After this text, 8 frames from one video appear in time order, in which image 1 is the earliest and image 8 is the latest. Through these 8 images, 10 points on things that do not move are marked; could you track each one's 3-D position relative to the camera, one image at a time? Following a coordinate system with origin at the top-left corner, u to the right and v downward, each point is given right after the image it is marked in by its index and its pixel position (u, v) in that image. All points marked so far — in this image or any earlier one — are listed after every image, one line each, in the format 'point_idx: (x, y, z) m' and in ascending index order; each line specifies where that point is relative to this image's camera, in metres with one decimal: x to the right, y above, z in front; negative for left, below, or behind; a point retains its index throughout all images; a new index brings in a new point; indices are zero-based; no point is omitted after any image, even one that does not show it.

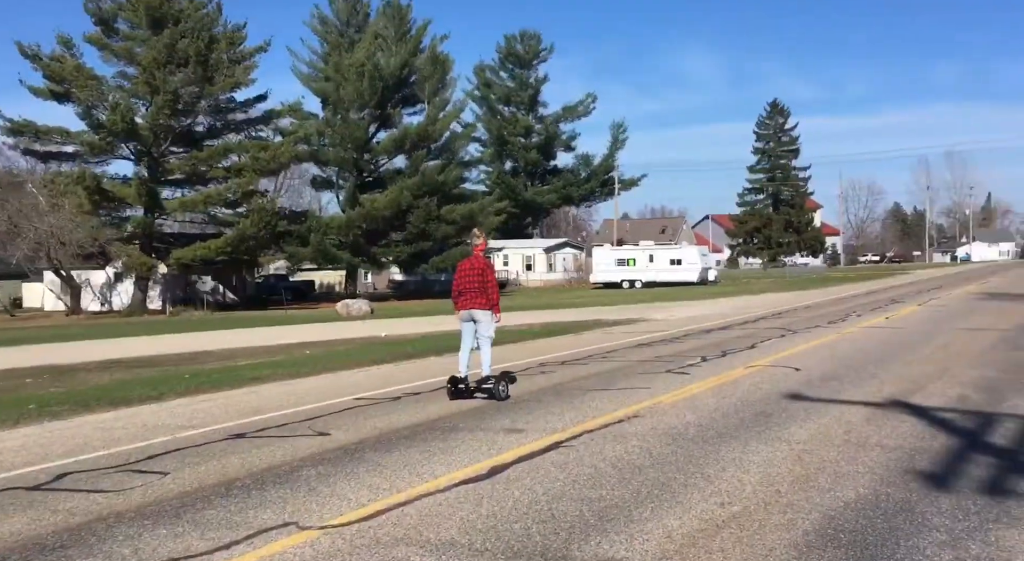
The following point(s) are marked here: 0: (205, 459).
0: (-1.9, -1.1, +6.0) m
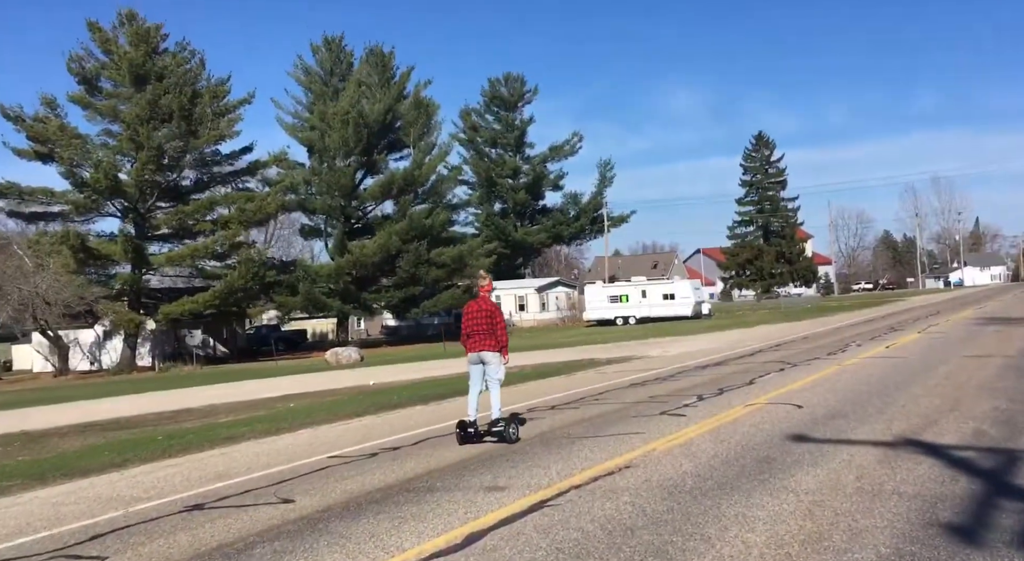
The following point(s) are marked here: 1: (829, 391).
0: (-2.0, -1.5, +5.4) m
1: (+4.0, -1.4, +12.0) m
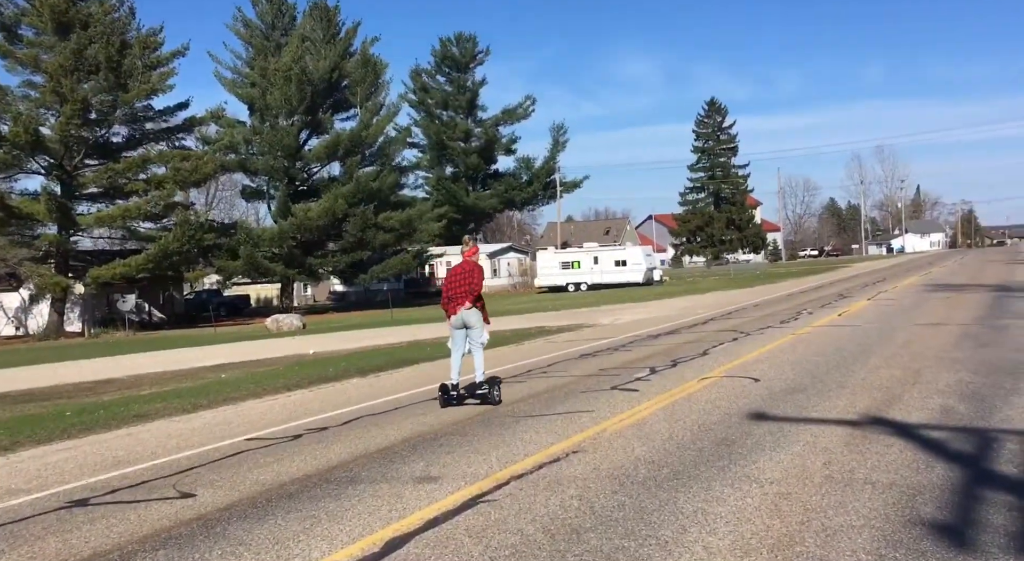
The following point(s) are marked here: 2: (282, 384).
0: (-2.4, -1.3, +4.6) m
1: (+3.3, -1.0, +11.5) m
2: (-3.0, -1.4, +12.6) m
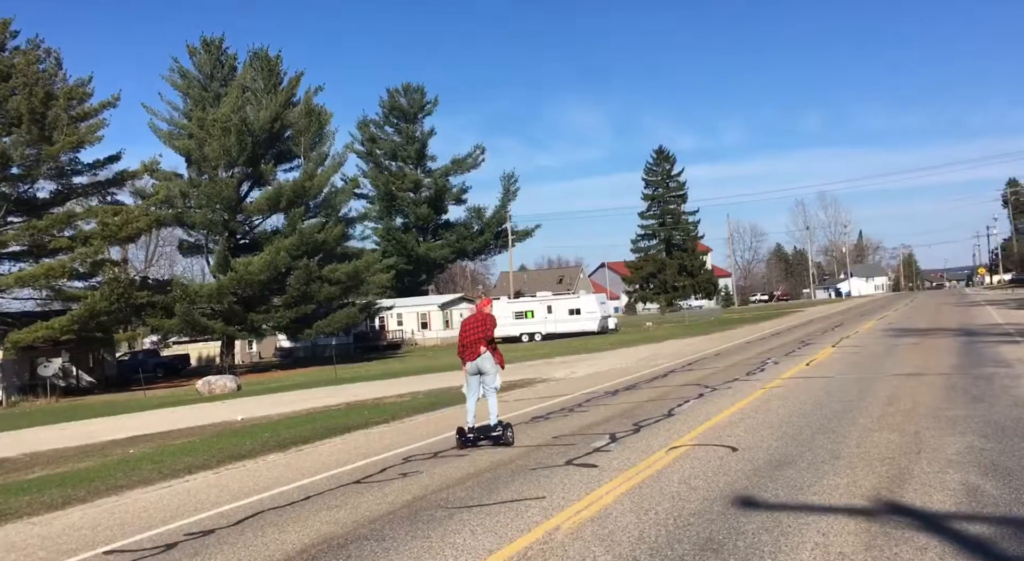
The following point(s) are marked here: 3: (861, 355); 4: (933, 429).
0: (-2.7, -1.6, +2.9) m
1: (+2.7, -1.5, +10.1) m
2: (-3.7, -2.1, +10.9) m
3: (+7.3, -1.5, +20.0) m
4: (+4.1, -1.4, +9.3) m
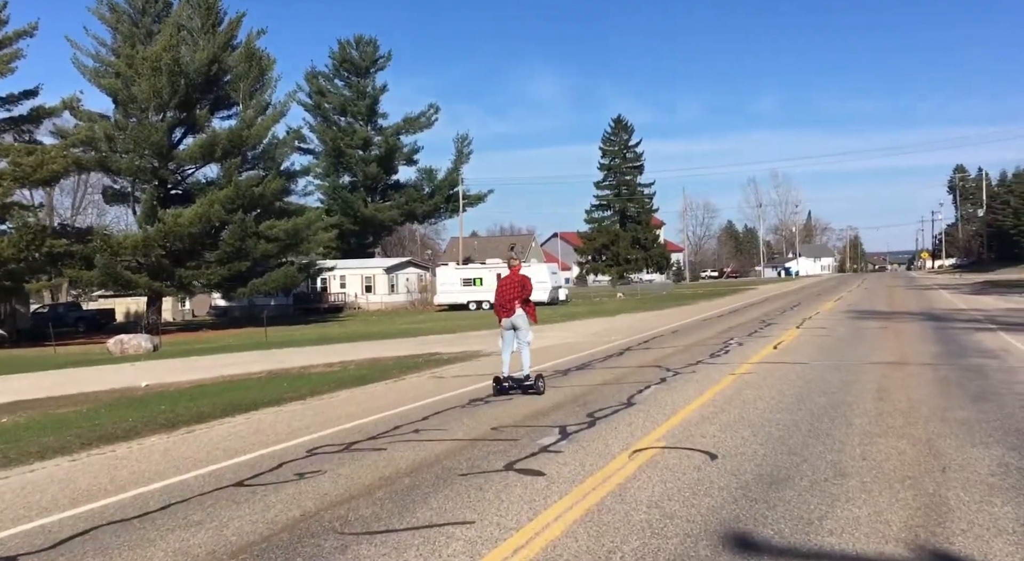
0: (-2.9, -1.3, +1.1) m
1: (+2.0, -1.3, +8.5) m
2: (-4.4, -1.5, +9.0) m
3: (+6.2, -1.1, +18.6) m
4: (+3.5, -1.3, +7.8) m
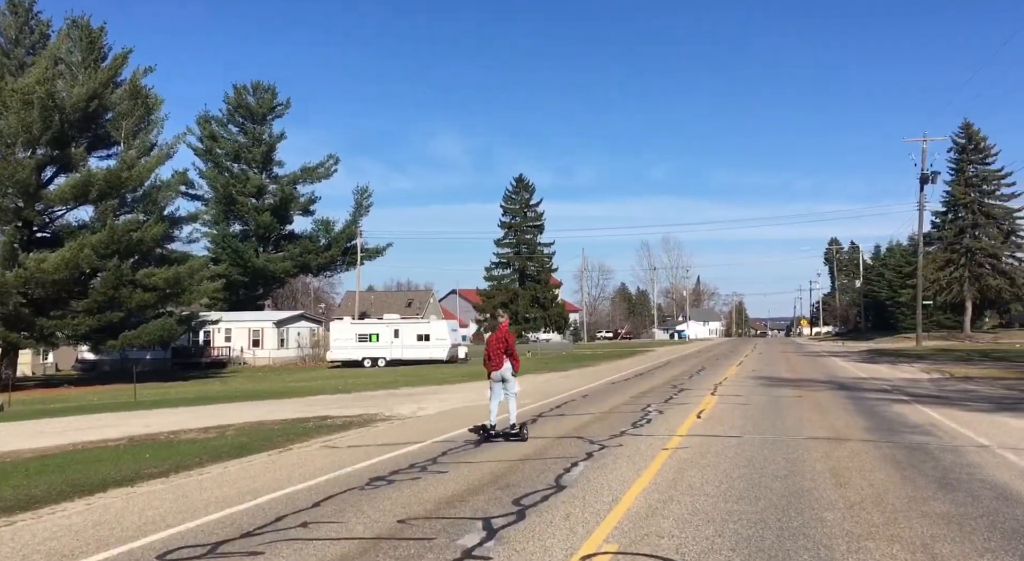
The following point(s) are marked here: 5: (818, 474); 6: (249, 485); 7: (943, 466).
0: (-2.7, -1.3, -0.8) m
1: (+1.4, -1.8, +7.1) m
2: (-5.0, -1.9, +6.9) m
3: (+4.4, -2.3, +17.6) m
4: (+3.0, -1.8, +6.6) m
5: (+3.0, -1.9, +9.4) m
6: (-2.8, -2.1, +10.2) m
7: (+4.7, -2.0, +10.5) m
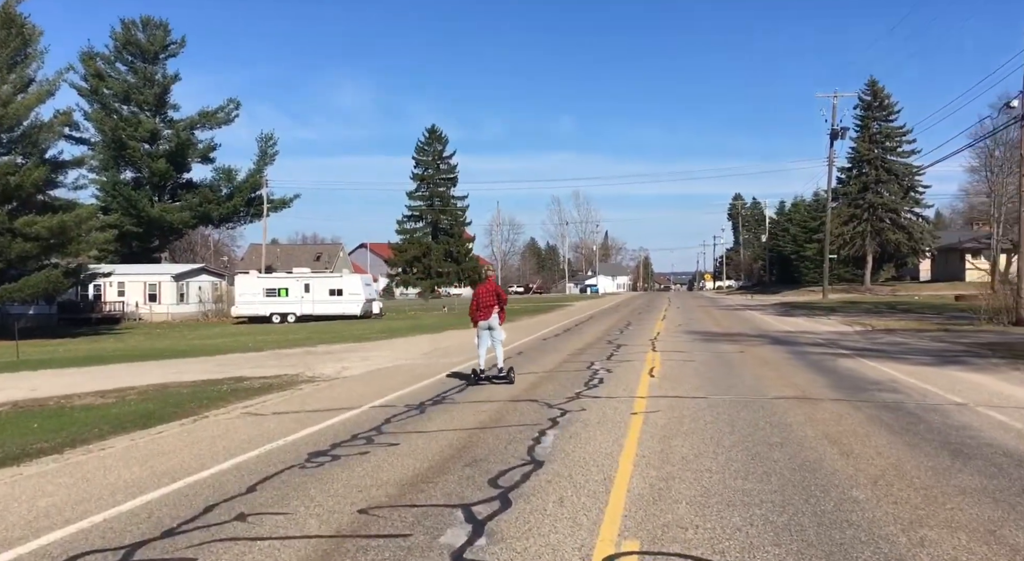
0: (-2.0, -1.3, -2.2) m
1: (+1.3, -1.4, +6.1) m
2: (-5.0, -1.5, +5.2) m
3: (+3.3, -1.5, +16.8) m
4: (+2.9, -1.4, +5.7) m
5: (+2.7, -1.4, +8.5) m
6: (-3.2, -1.6, +8.8) m
7: (+4.3, -1.5, +9.7) m
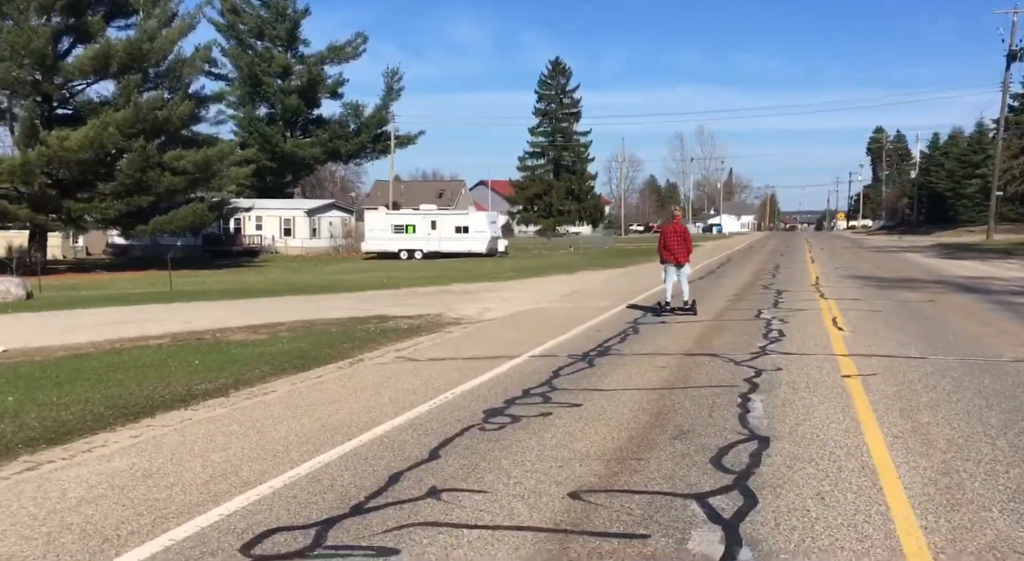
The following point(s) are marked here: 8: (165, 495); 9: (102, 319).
0: (-1.7, -1.5, -3.1) m
1: (+2.6, -1.1, +4.7) m
2: (-3.8, -1.2, +4.6) m
3: (+5.9, -0.5, +15.1) m
4: (+4.2, -1.2, +4.1) m
5: (+4.3, -1.0, +6.9) m
6: (-1.5, -1.1, +7.9) m
7: (+6.0, -1.0, +8.0) m
8: (-2.1, -1.2, +5.7) m
9: (-7.1, -0.7, +16.2) m
